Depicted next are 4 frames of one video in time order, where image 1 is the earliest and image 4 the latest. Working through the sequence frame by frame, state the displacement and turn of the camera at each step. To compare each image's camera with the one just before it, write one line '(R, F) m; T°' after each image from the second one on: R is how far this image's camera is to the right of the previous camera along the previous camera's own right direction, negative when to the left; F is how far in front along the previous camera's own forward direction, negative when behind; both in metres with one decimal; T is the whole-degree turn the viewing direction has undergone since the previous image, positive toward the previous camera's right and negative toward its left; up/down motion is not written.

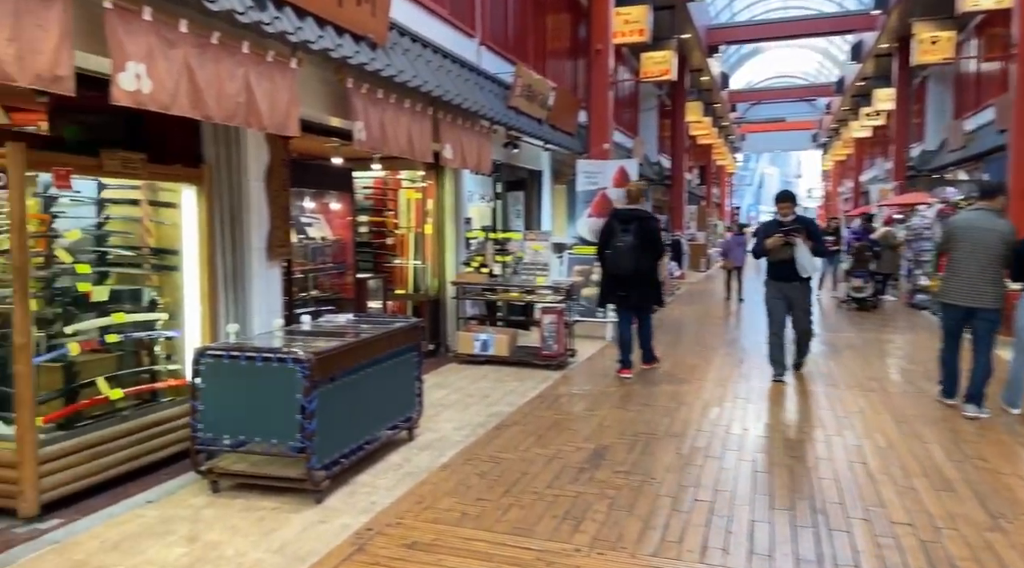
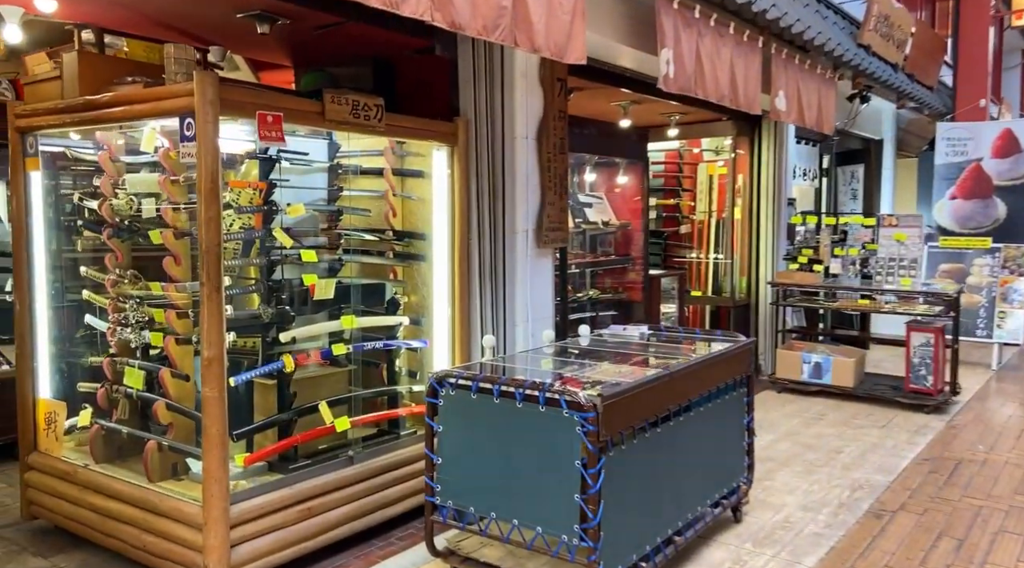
(-0.5, +1.6) m; -19°
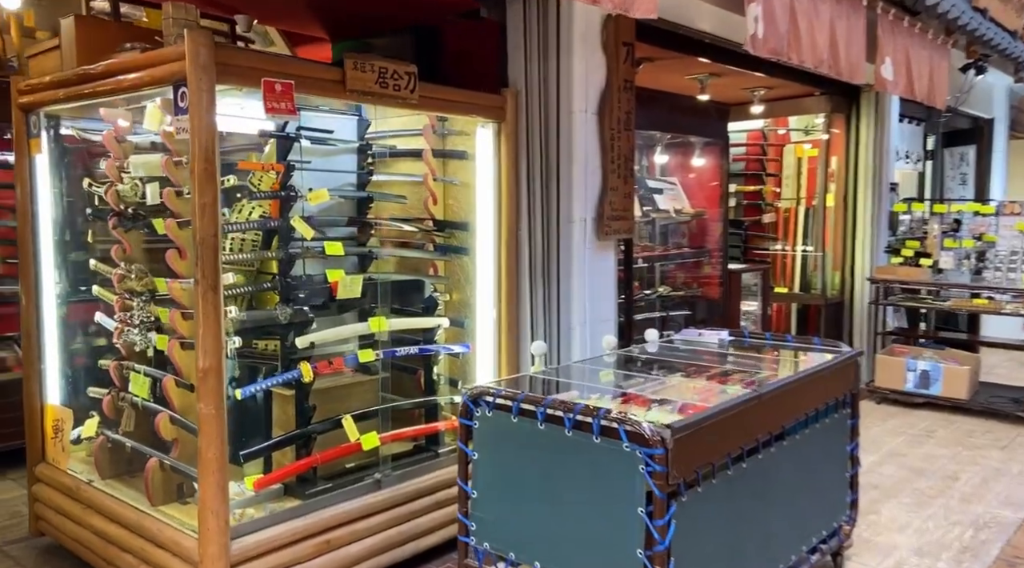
(+0.1, +0.5) m; -5°
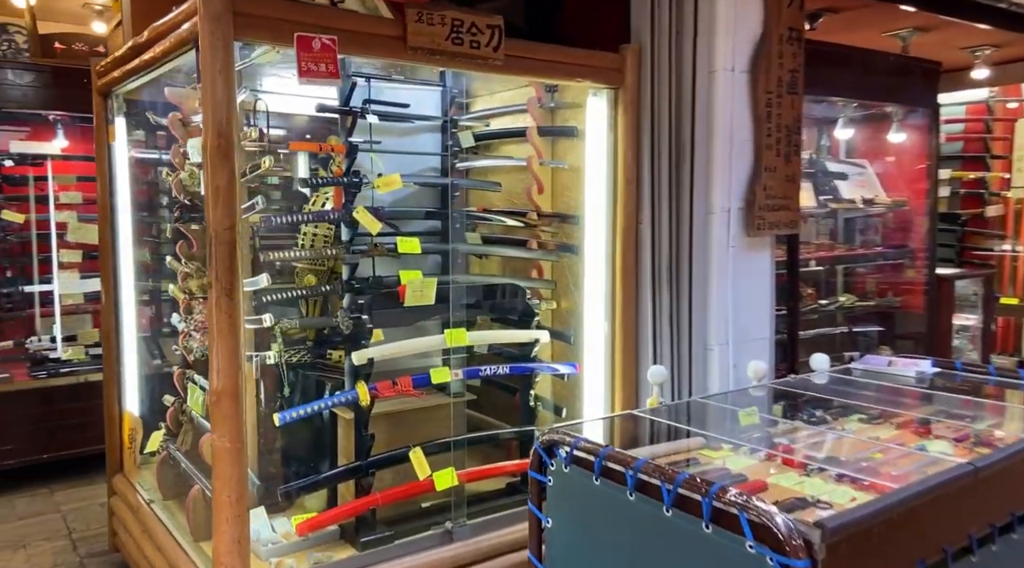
(+0.2, +0.7) m; -13°
